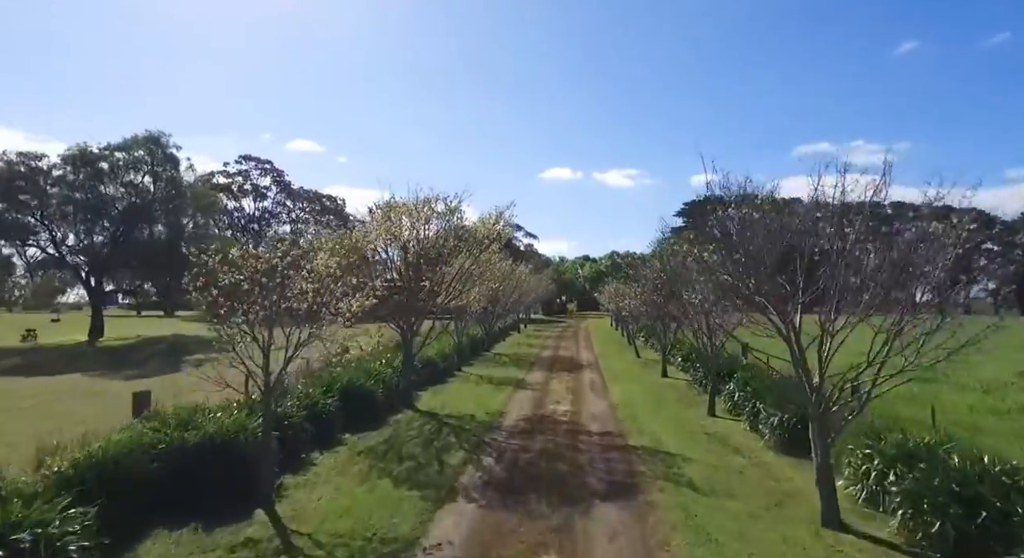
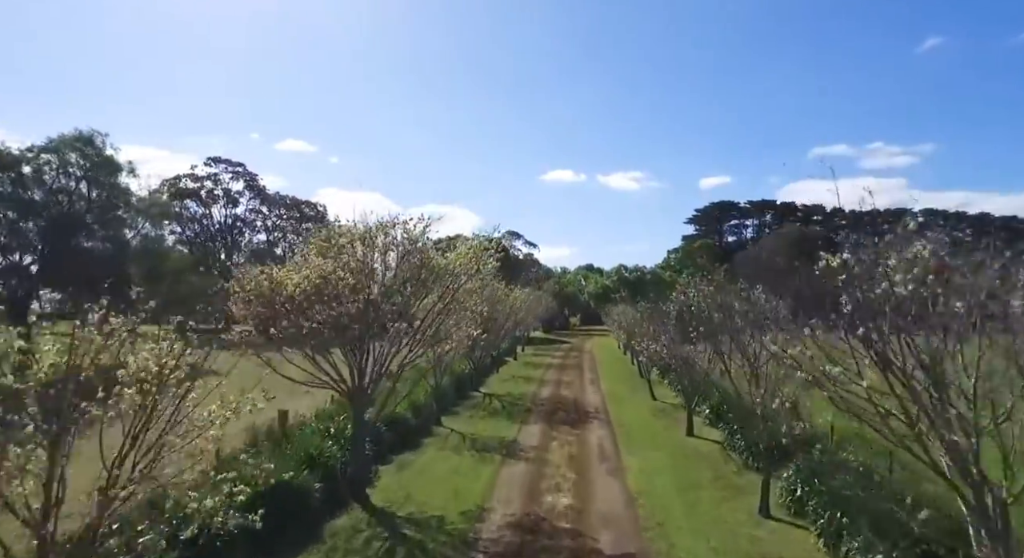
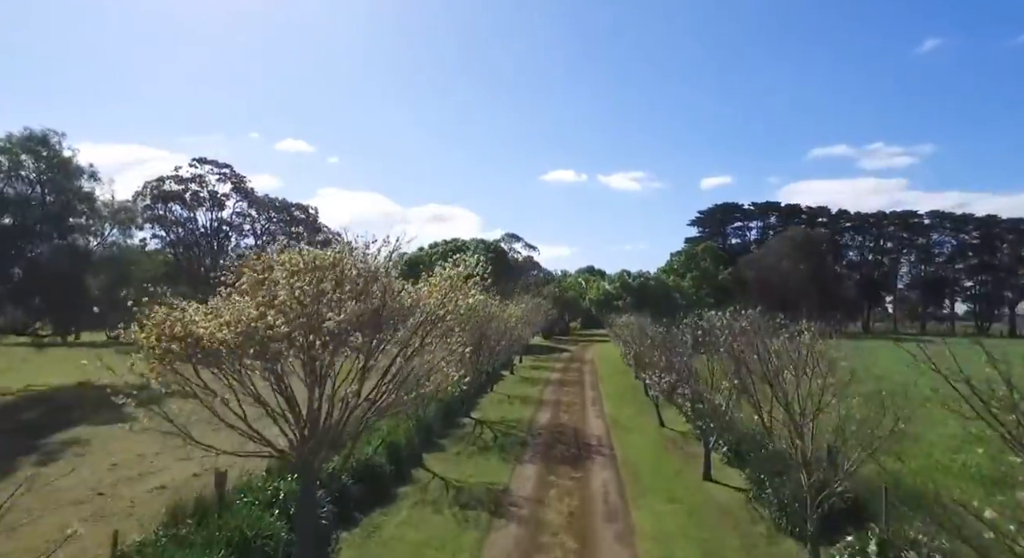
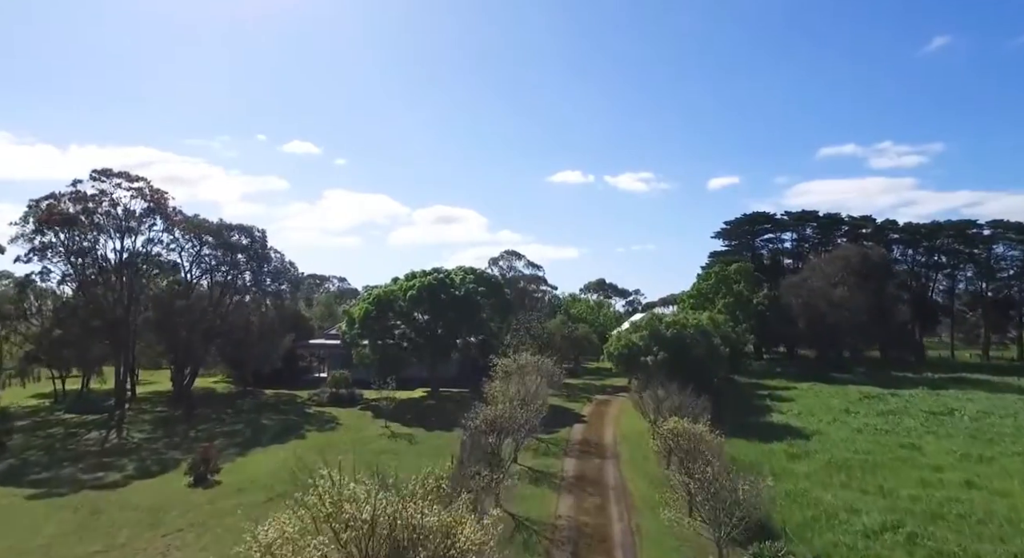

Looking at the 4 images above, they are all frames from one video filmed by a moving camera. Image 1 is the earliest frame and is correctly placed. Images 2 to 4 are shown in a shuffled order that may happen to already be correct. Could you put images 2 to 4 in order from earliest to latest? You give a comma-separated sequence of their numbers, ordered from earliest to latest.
2, 3, 4
